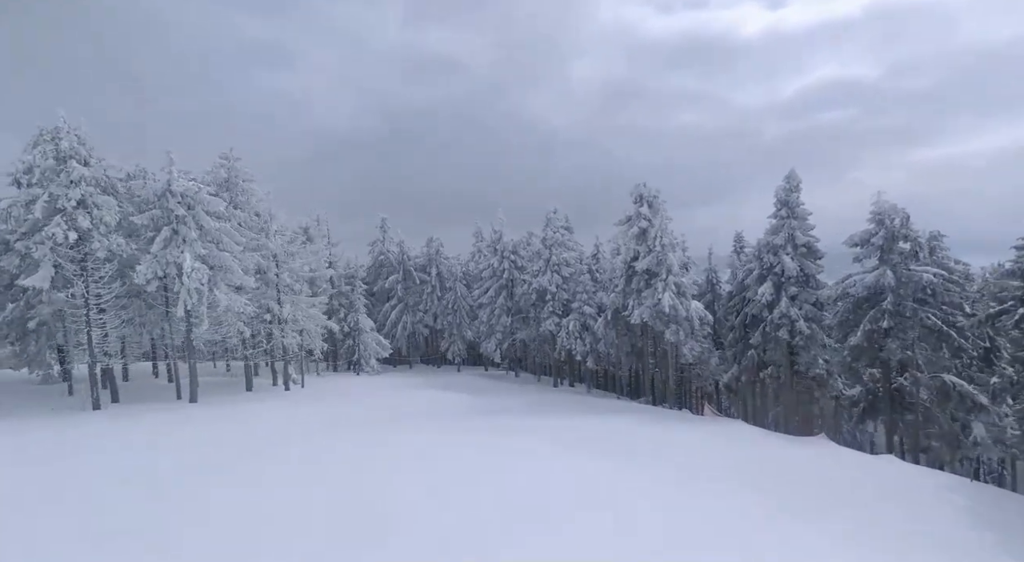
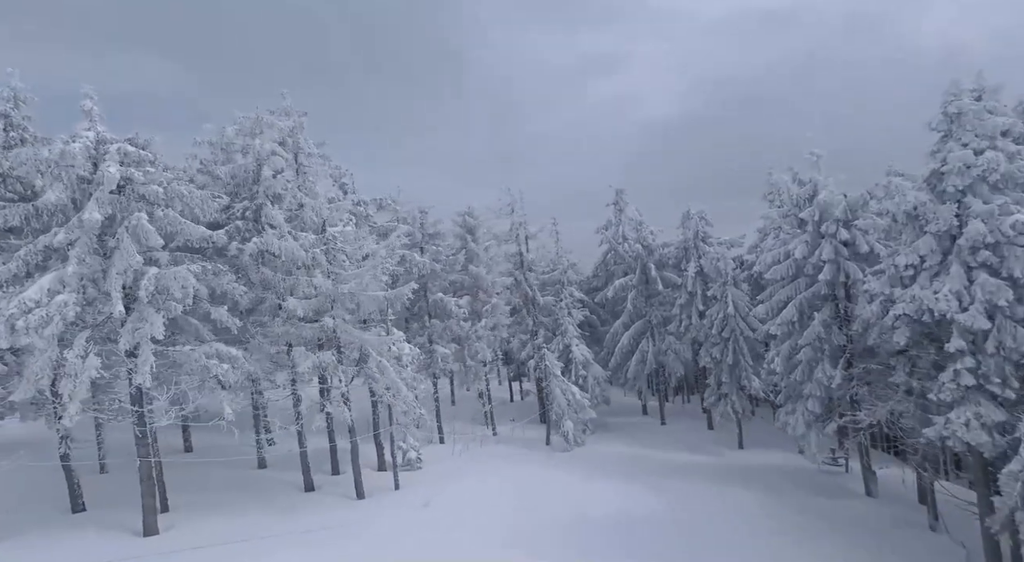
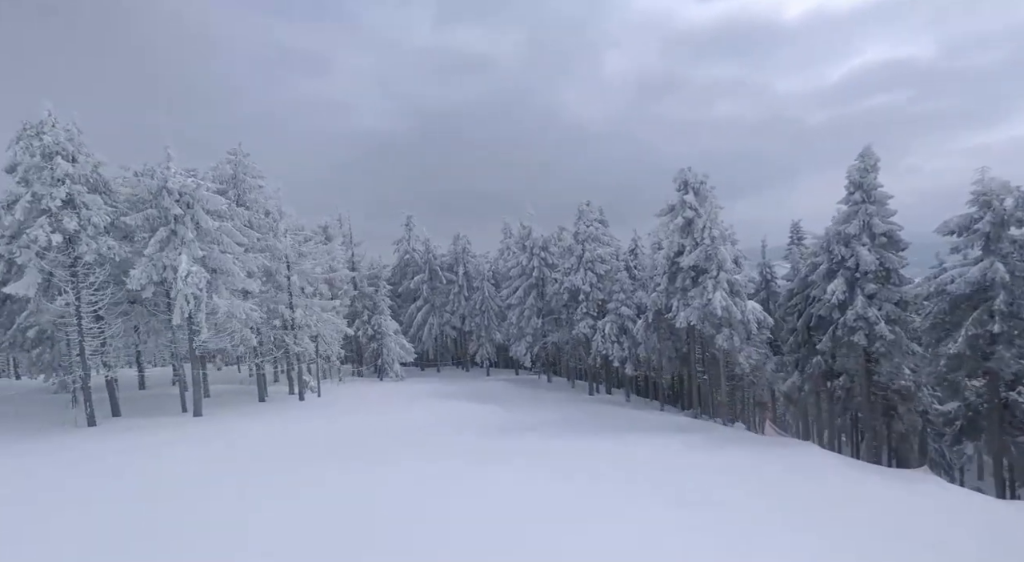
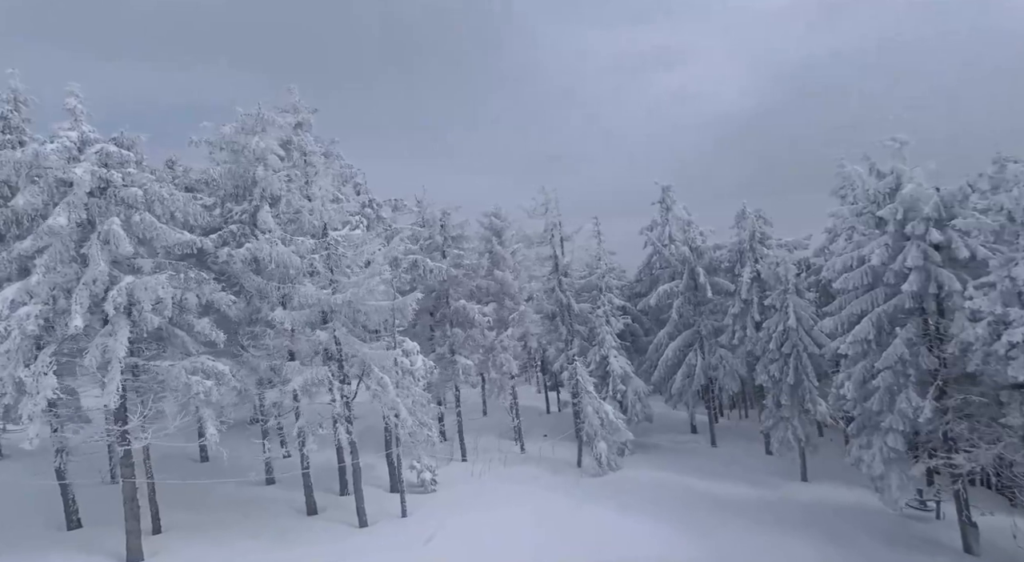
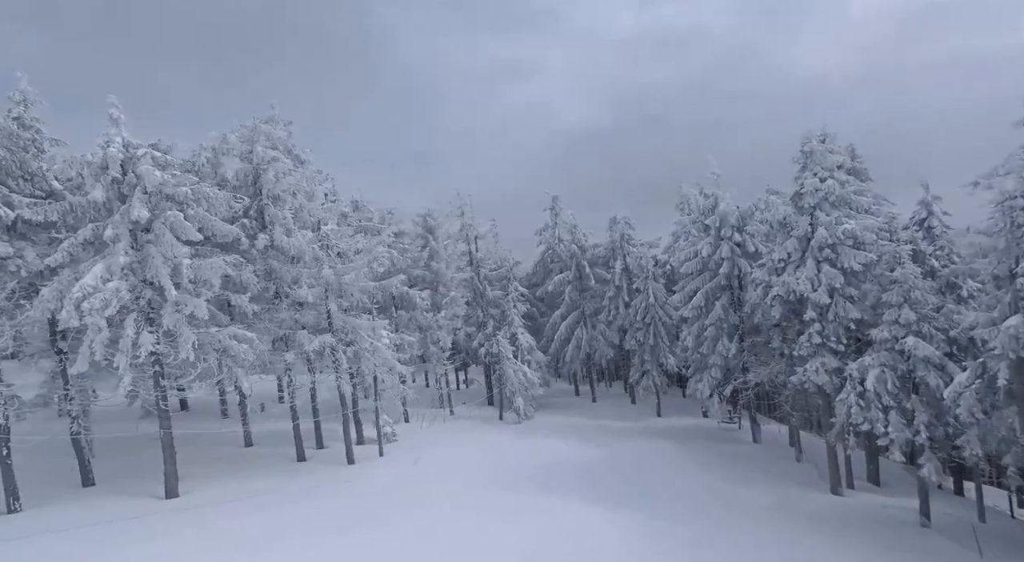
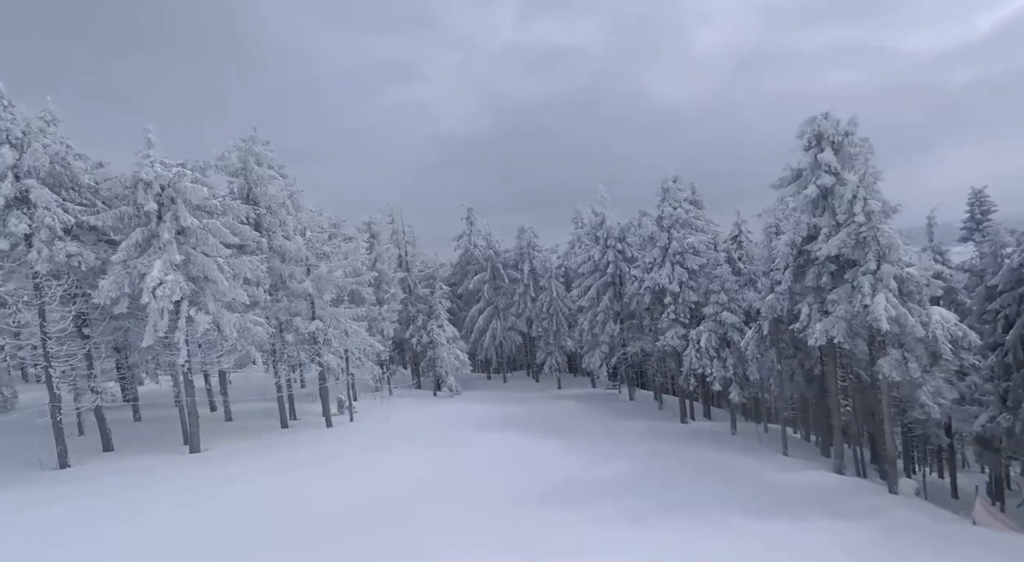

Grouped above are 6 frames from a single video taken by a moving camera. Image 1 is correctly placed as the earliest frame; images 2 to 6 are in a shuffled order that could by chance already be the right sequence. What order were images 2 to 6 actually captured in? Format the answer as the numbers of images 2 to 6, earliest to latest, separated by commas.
3, 6, 5, 2, 4
